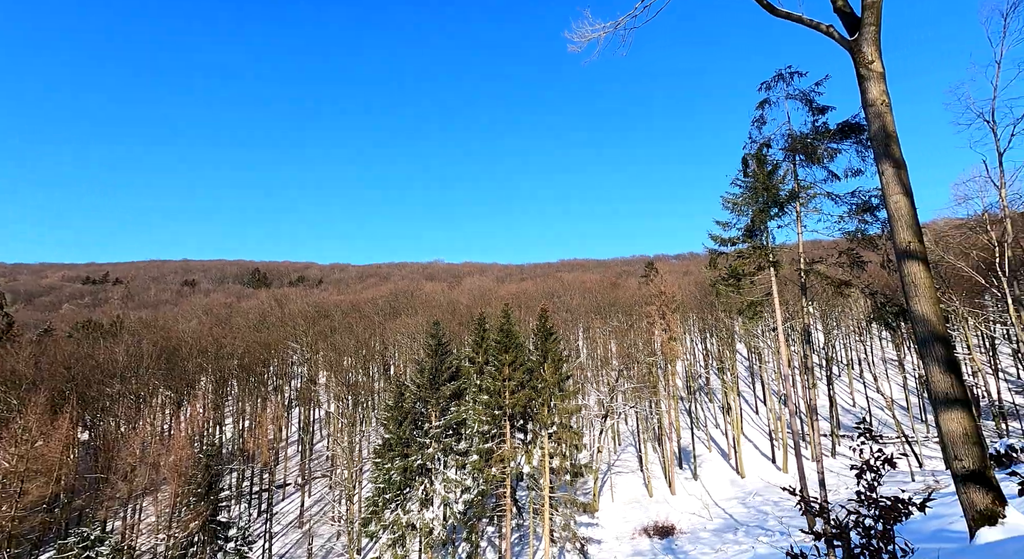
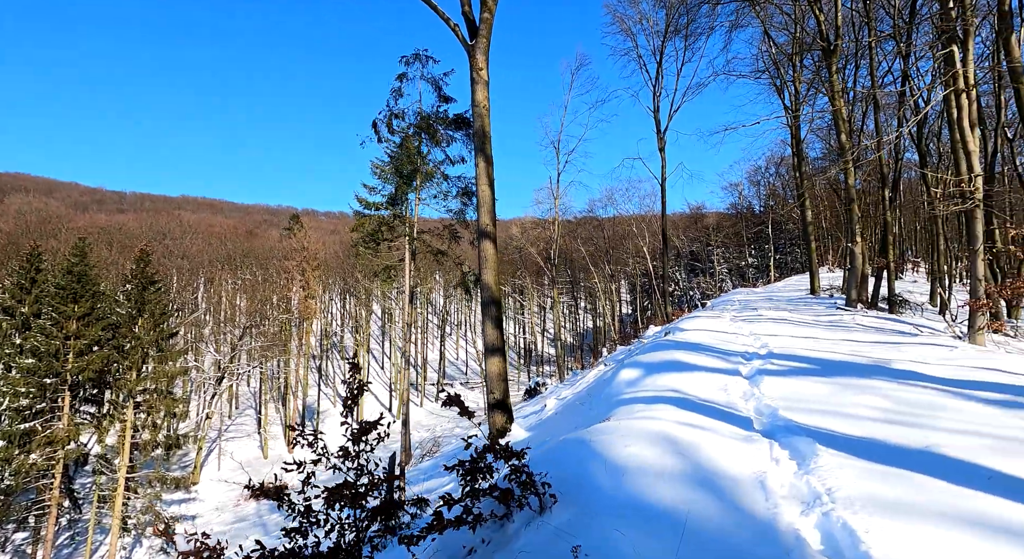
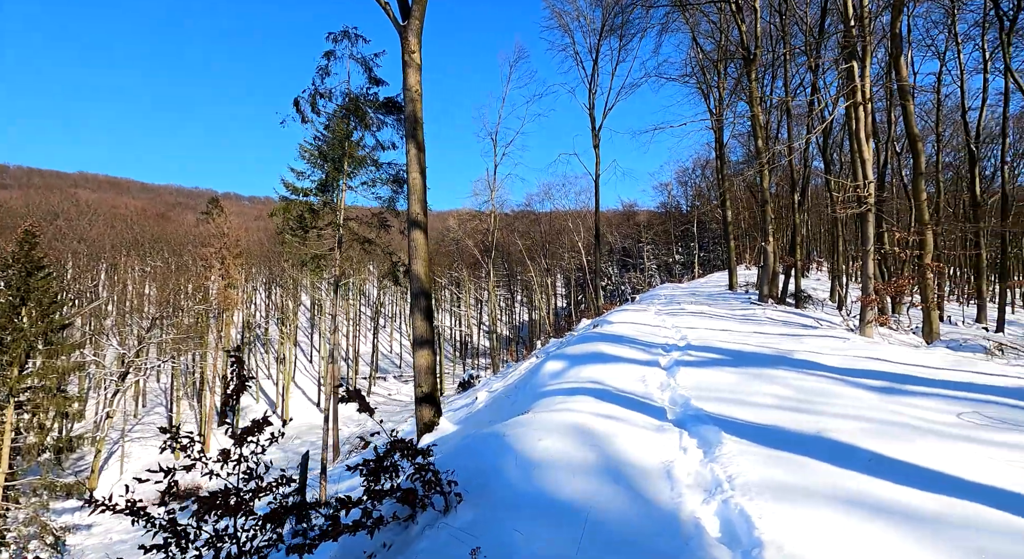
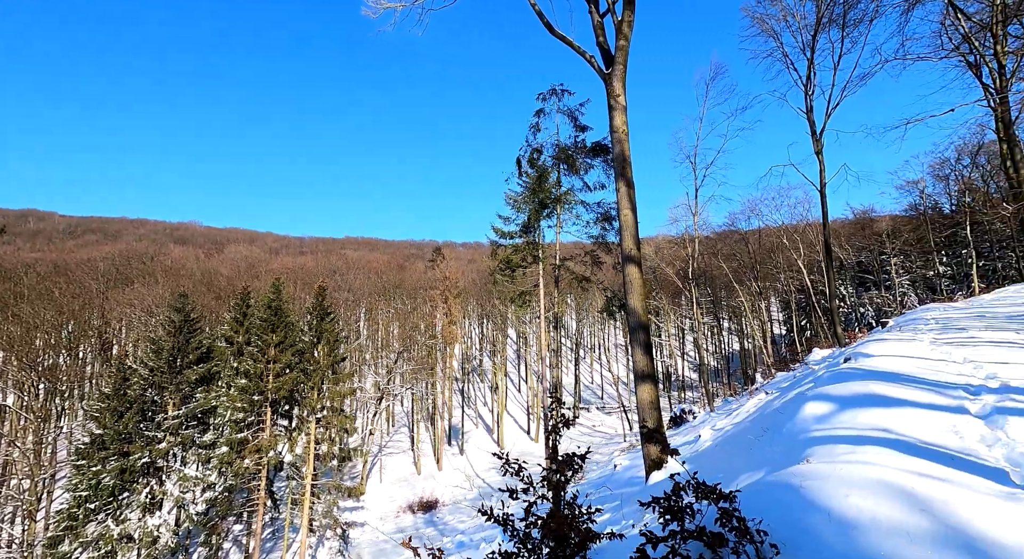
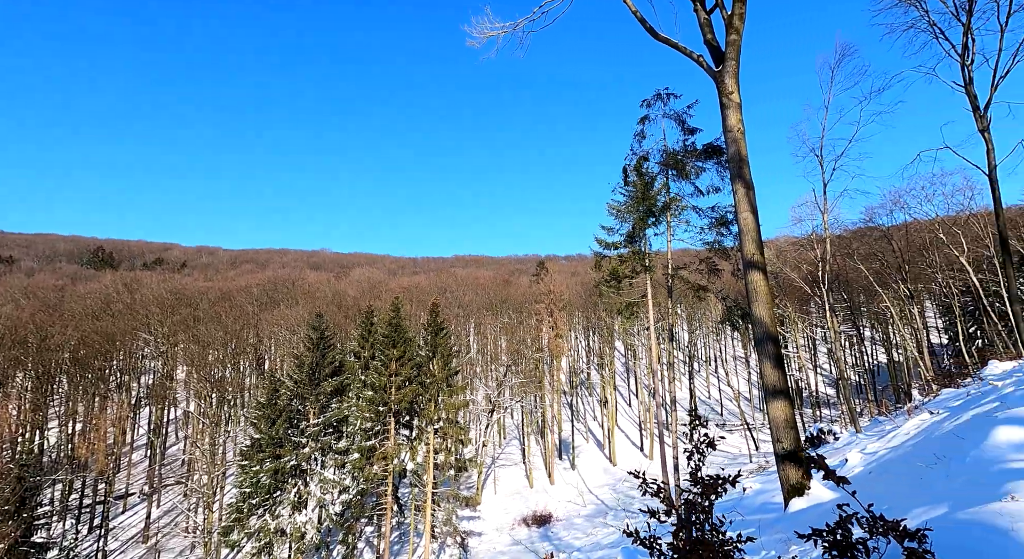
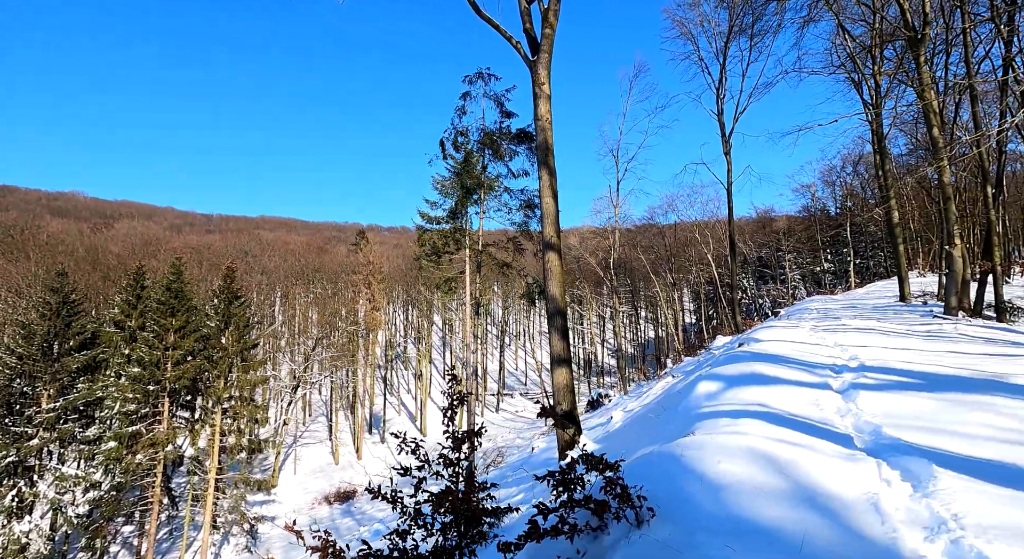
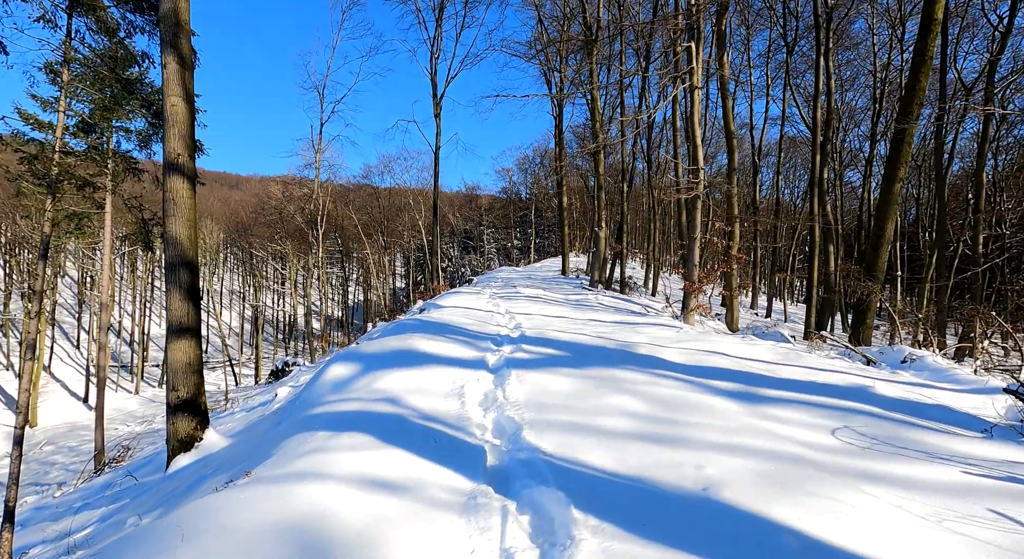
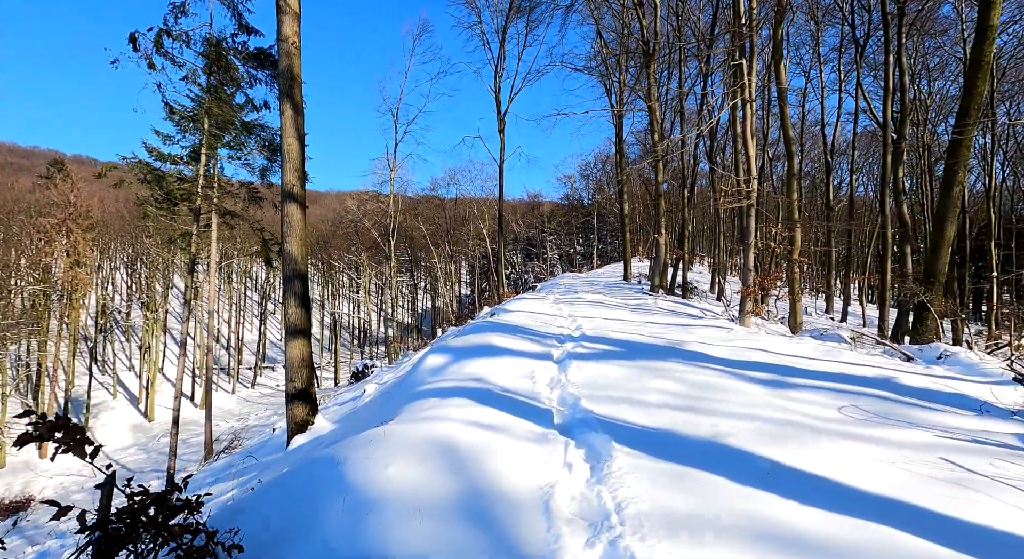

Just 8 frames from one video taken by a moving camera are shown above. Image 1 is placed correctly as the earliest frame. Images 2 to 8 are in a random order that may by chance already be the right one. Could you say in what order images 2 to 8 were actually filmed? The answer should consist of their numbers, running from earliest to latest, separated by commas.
5, 4, 6, 2, 3, 8, 7
